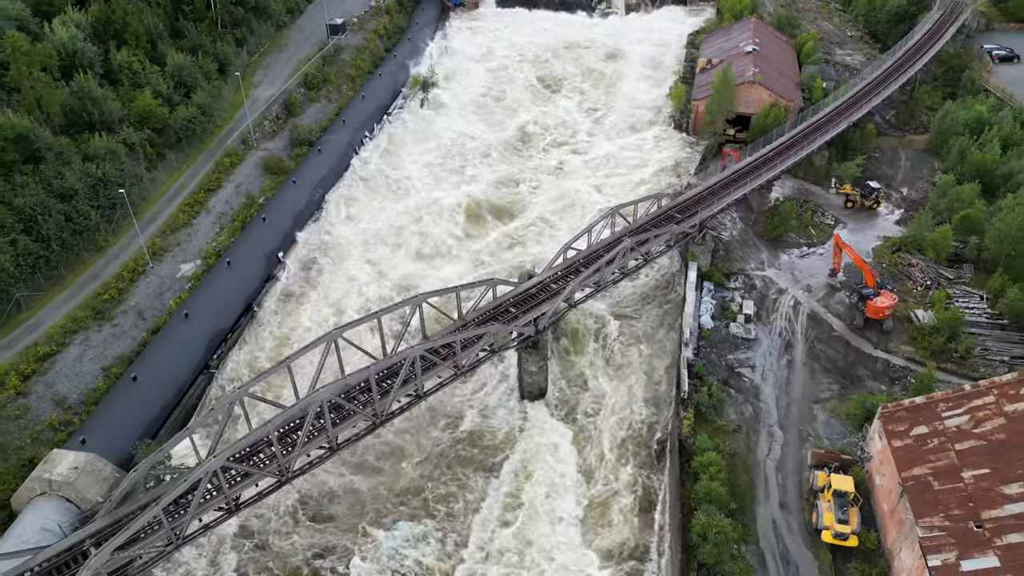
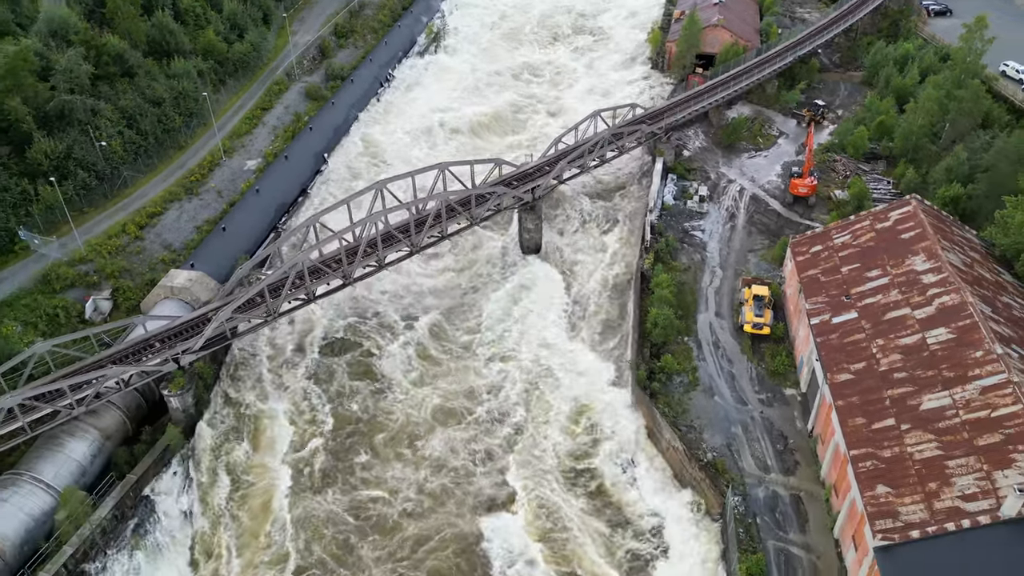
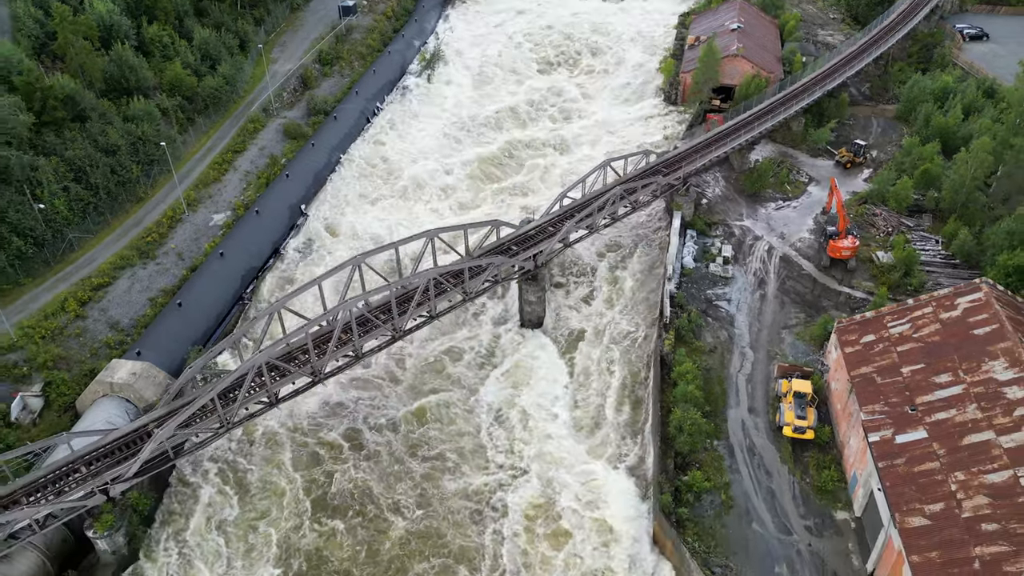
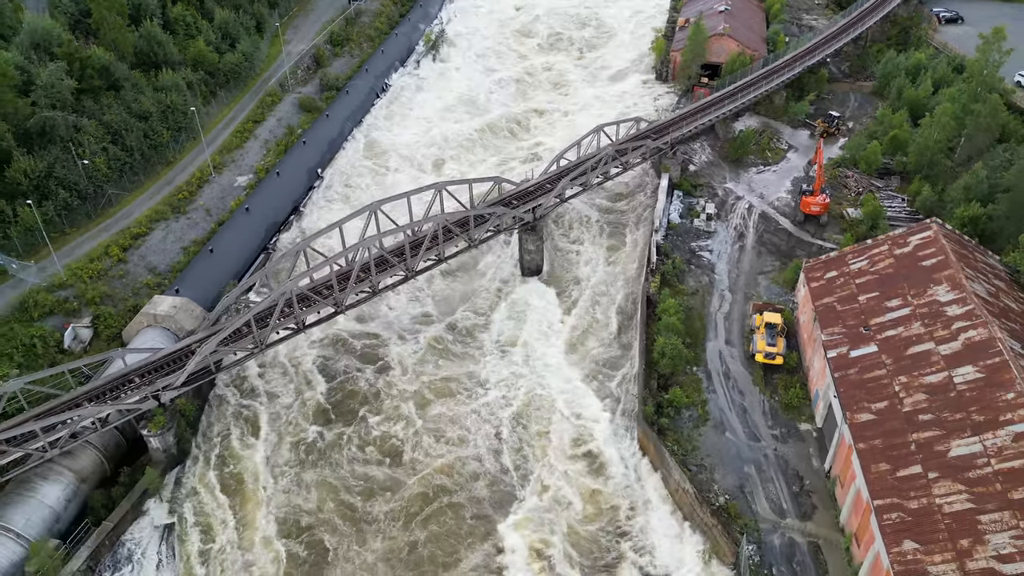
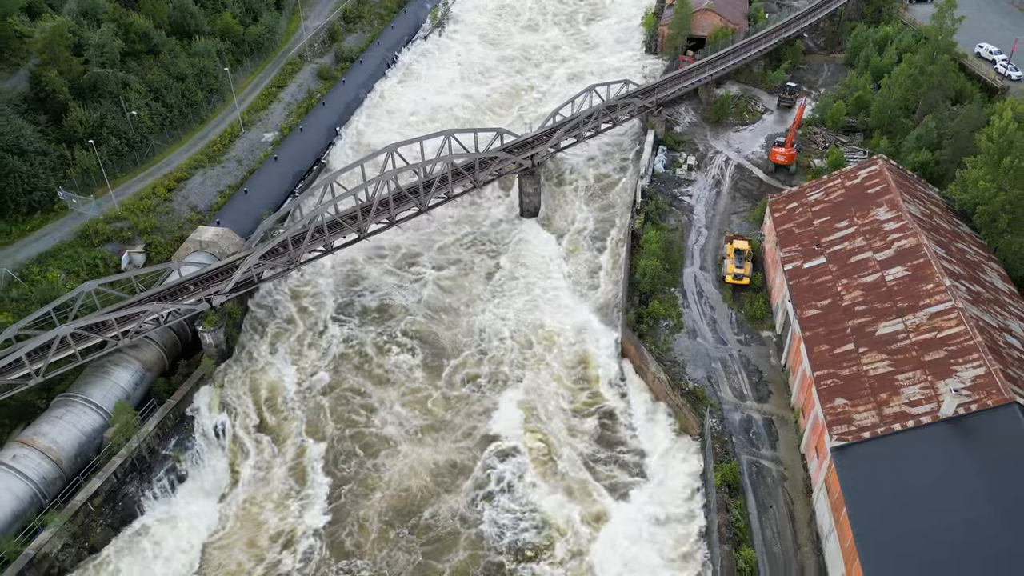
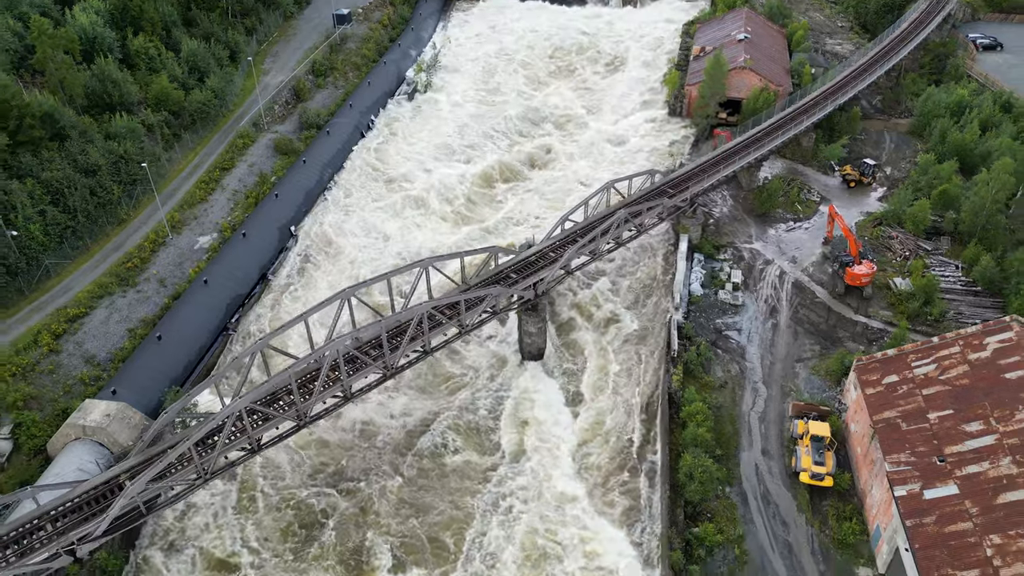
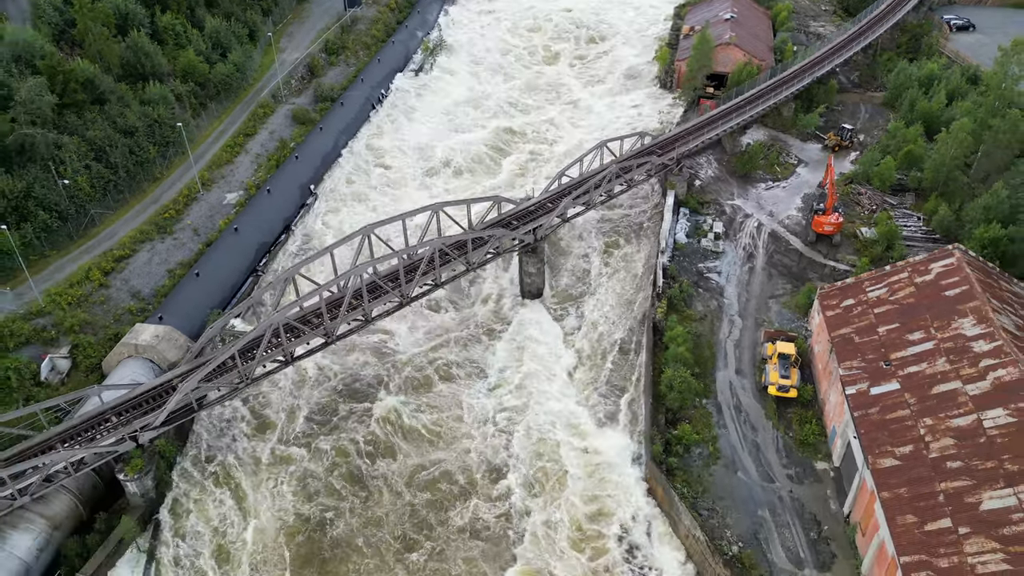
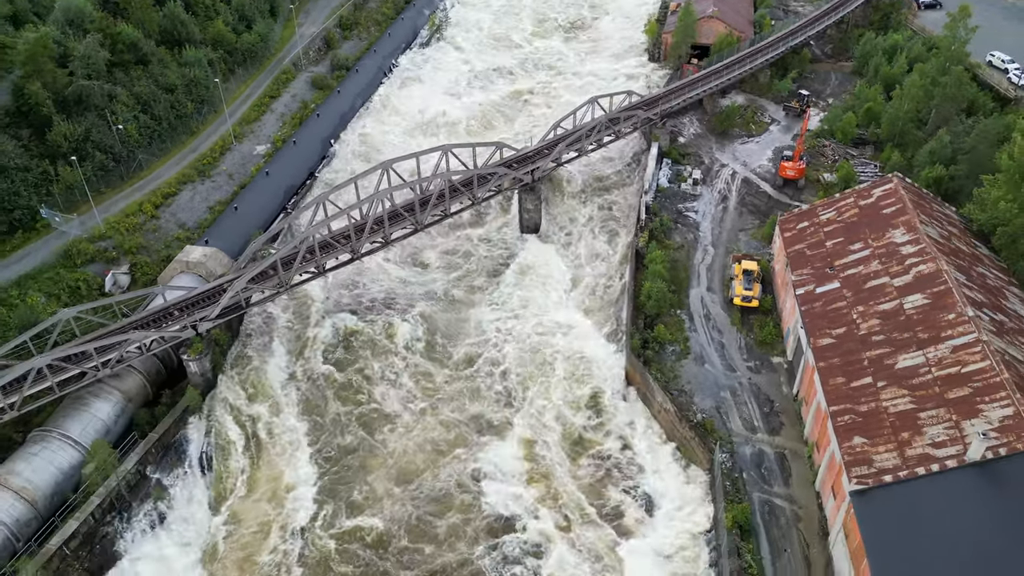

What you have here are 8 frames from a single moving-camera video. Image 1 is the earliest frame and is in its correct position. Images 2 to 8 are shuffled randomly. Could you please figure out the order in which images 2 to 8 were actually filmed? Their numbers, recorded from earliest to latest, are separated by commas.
6, 3, 7, 4, 2, 8, 5
